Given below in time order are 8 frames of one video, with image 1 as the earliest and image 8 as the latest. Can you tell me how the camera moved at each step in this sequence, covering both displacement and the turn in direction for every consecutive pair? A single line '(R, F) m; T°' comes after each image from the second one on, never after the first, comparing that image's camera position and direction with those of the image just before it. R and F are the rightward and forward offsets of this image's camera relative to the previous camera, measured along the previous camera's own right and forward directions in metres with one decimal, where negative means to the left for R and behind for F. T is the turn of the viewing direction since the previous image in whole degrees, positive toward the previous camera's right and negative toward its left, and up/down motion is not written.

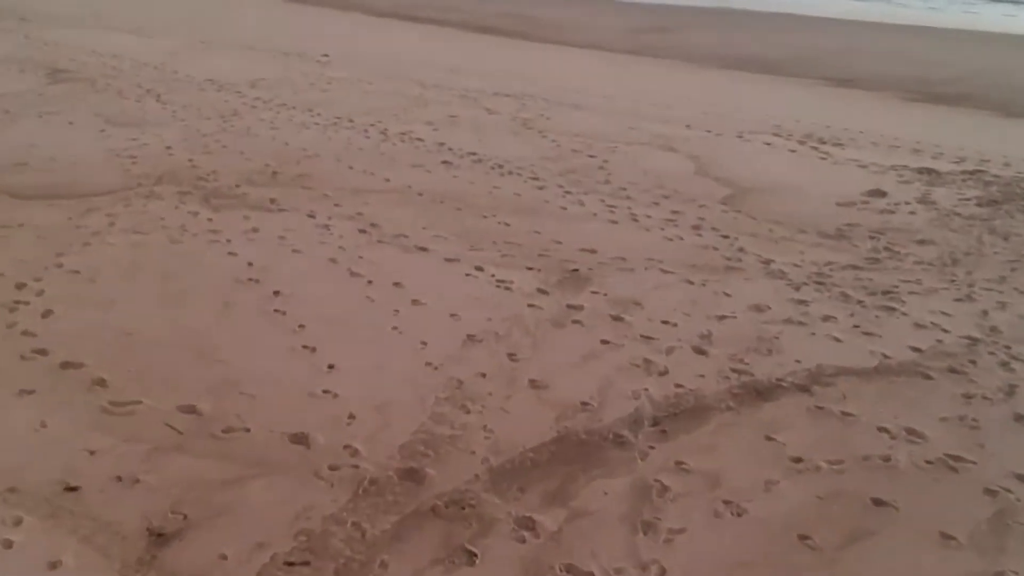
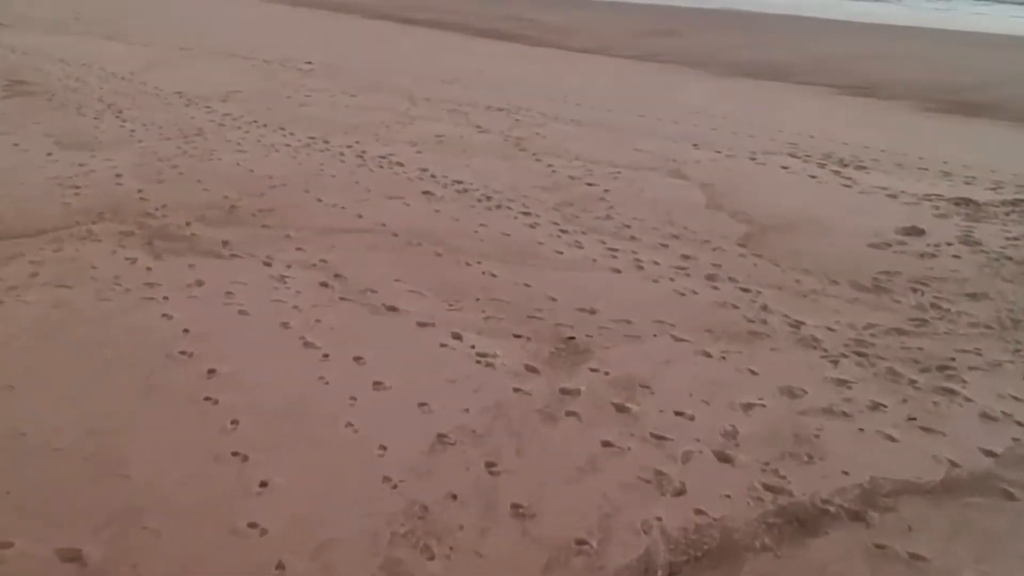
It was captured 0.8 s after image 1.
(0.0, +0.5) m; 0°
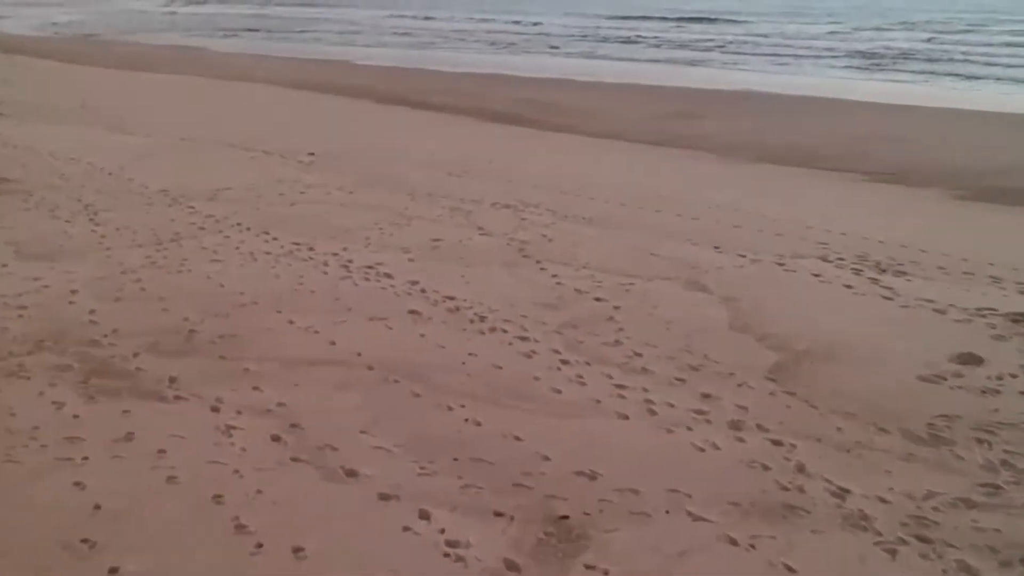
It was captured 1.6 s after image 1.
(+0.1, +0.5) m; -1°
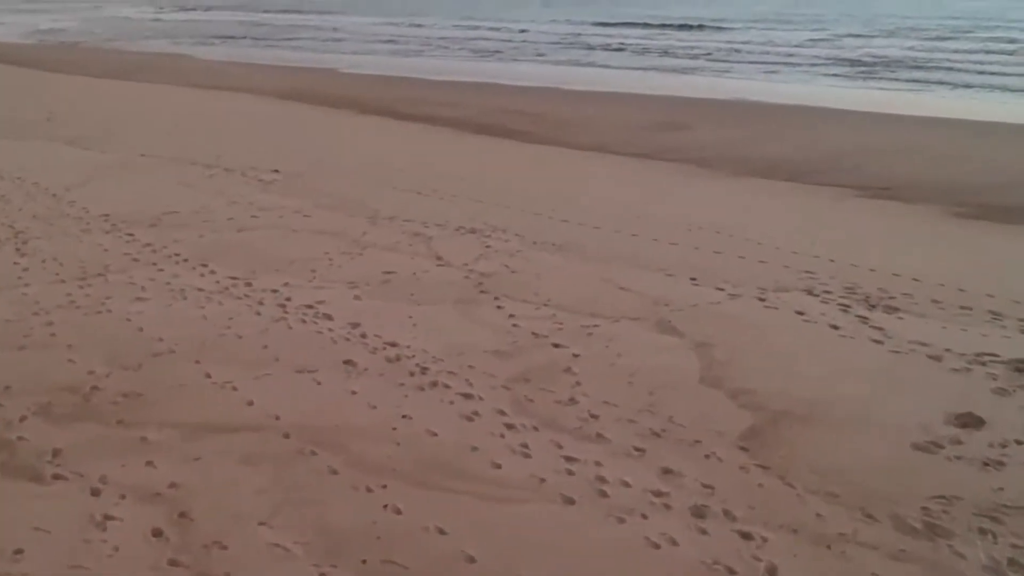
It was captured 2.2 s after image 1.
(+0.1, +0.4) m; 0°
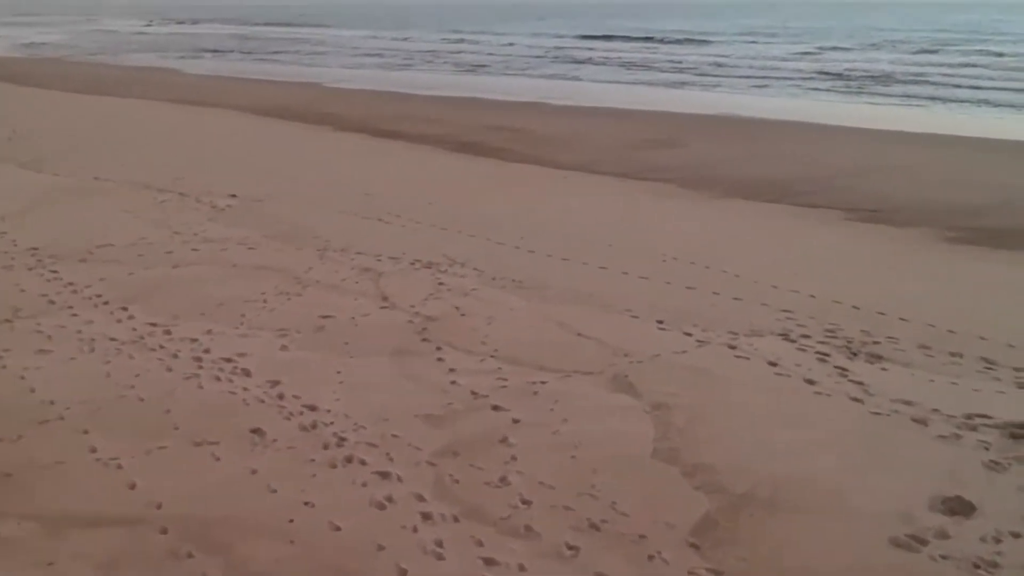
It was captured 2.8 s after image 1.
(+0.2, +0.4) m; 0°
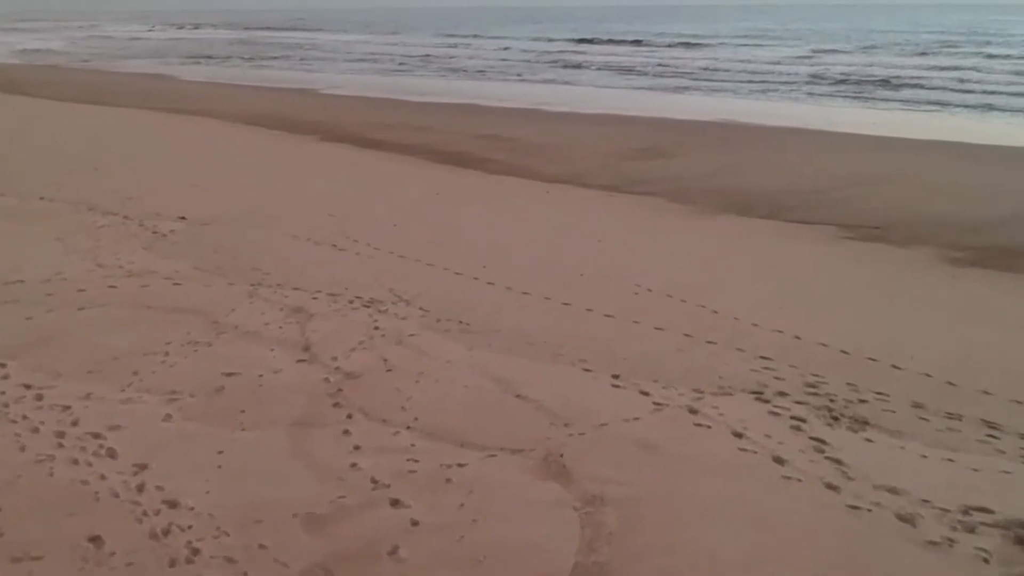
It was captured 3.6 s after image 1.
(+0.3, +0.5) m; -1°
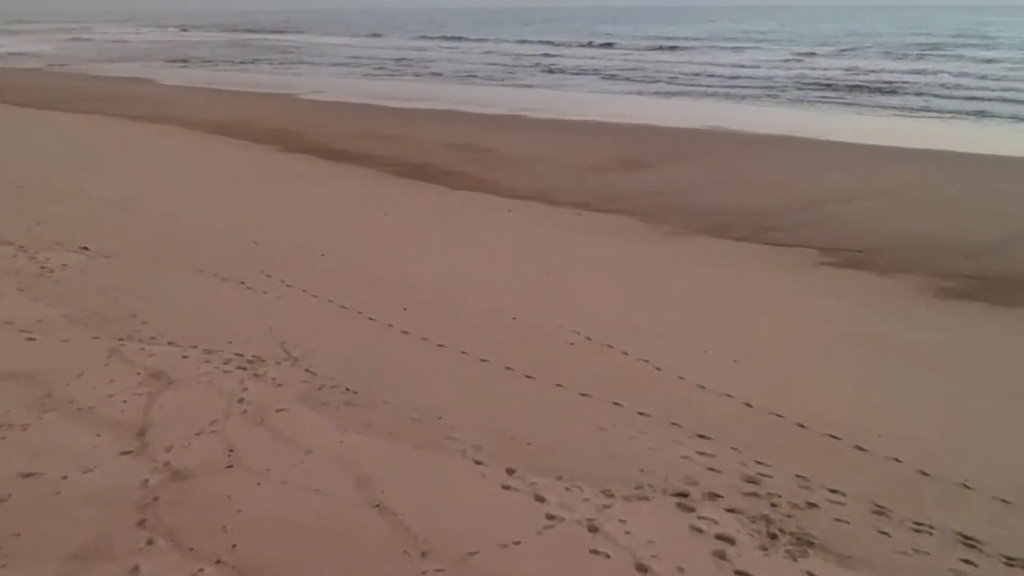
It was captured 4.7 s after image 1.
(+0.4, +0.7) m; 0°
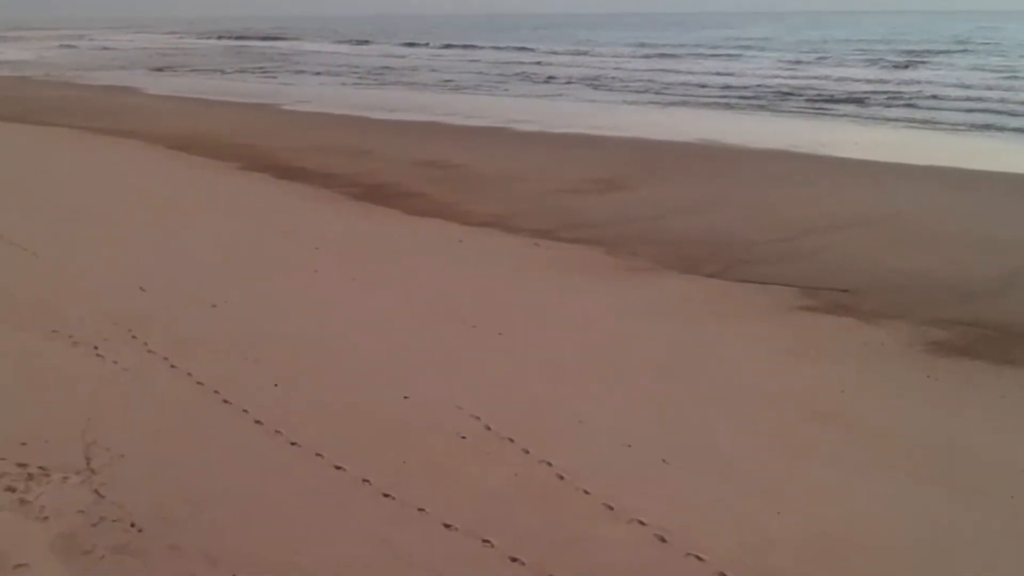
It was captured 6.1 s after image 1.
(+0.5, +0.9) m; -1°
